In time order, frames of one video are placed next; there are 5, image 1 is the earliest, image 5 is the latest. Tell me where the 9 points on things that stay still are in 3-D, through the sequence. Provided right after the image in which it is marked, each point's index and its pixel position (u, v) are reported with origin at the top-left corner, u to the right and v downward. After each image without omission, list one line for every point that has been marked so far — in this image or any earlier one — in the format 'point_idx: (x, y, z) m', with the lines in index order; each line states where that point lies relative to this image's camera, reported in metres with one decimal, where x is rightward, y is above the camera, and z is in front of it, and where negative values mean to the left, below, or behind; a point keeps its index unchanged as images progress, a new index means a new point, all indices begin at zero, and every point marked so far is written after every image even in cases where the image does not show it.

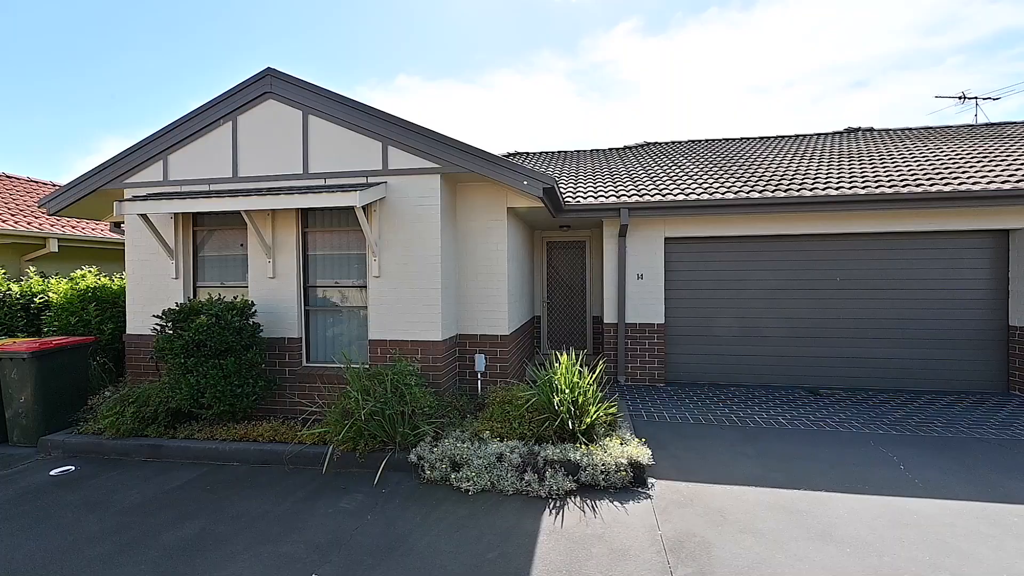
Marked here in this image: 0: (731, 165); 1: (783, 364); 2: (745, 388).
0: (+4.0, +2.3, +9.0) m
1: (+4.1, -1.2, +7.3) m
2: (+3.4, -1.5, +7.1) m
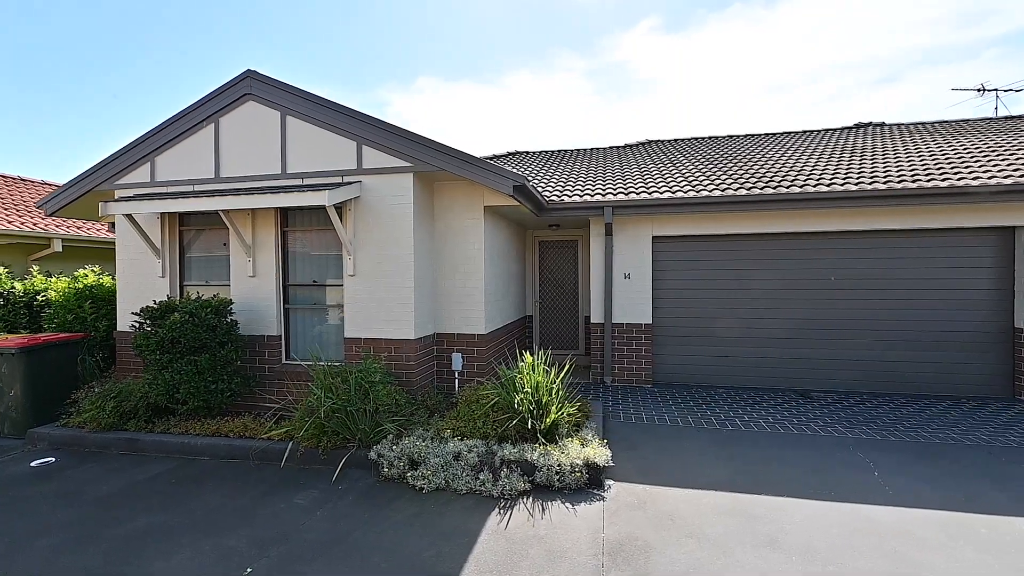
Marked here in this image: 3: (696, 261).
0: (+3.9, +2.3, +8.8) m
1: (+3.9, -1.2, +7.0) m
2: (+3.2, -1.5, +6.9) m
3: (+2.7, +0.4, +7.2) m
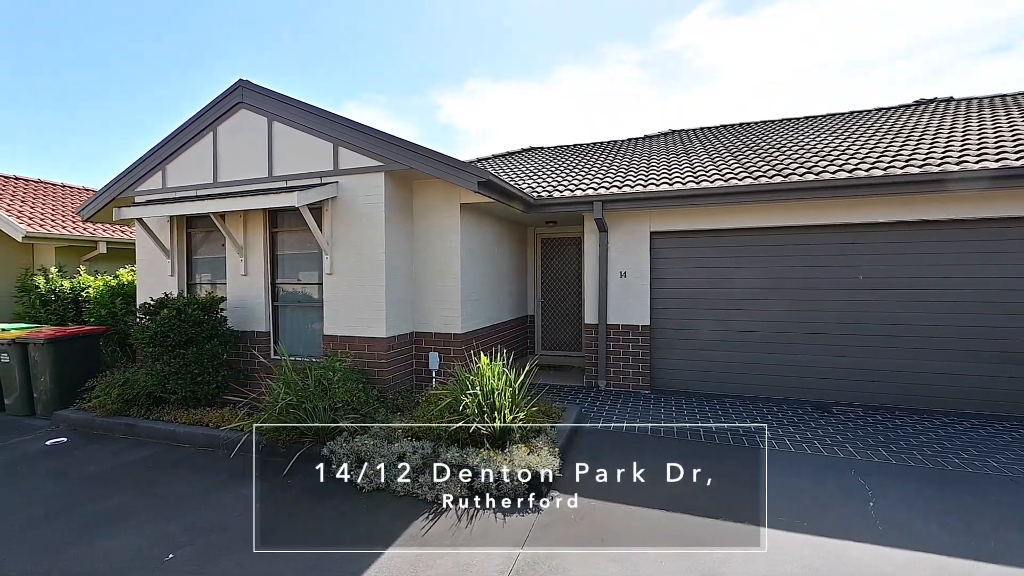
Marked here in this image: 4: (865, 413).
0: (+4.0, +2.3, +8.1) m
1: (+3.7, -1.1, +6.4) m
2: (+3.0, -1.5, +6.4) m
3: (+2.6, +0.4, +6.7) m
4: (+4.3, -1.5, +5.9) m
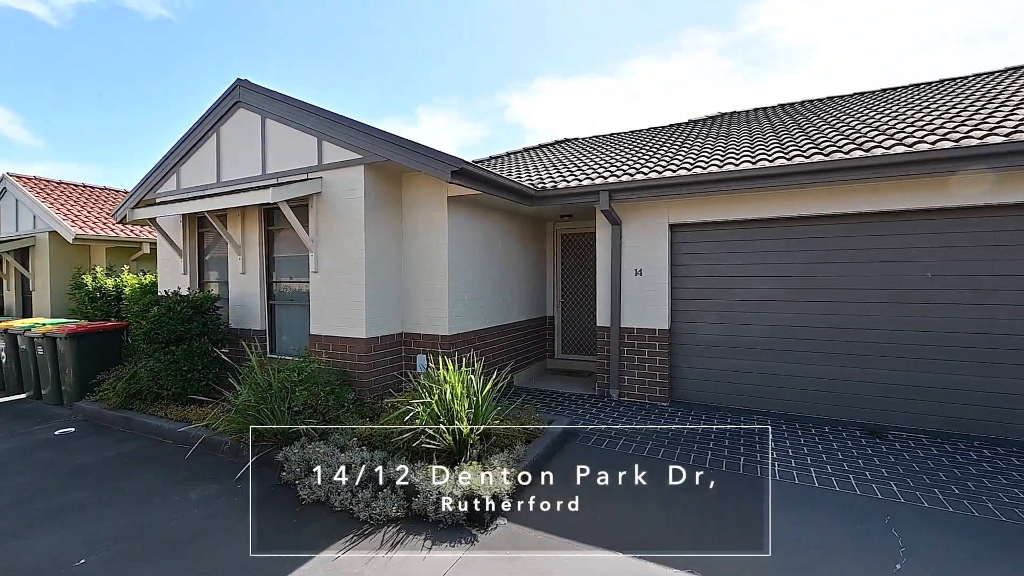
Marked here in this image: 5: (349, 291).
0: (+4.2, +2.3, +7.0) m
1: (+3.6, -1.1, +5.3) m
2: (+3.0, -1.5, +5.4) m
3: (+2.6, +0.4, +5.8) m
4: (+4.2, -1.5, +4.7) m
5: (-1.8, 0.0, +5.2) m
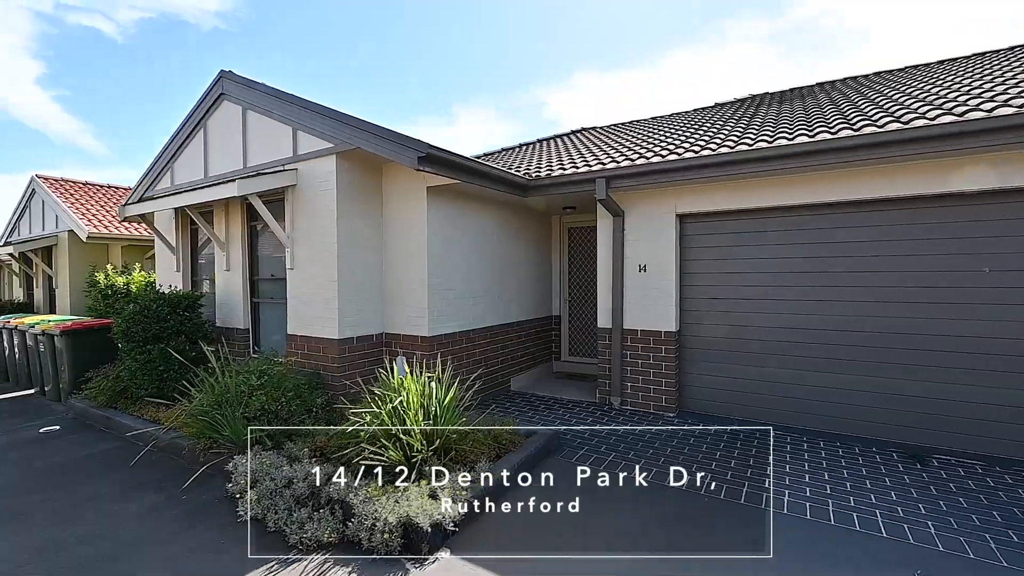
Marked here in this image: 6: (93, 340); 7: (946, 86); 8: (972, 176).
0: (+4.1, +2.3, +6.1) m
1: (+3.5, -1.1, +4.6) m
2: (+2.8, -1.4, +4.7) m
3: (+2.5, +0.4, +5.1) m
4: (+3.9, -1.5, +3.9) m
5: (-1.9, 0.0, +4.9) m
6: (-5.6, -0.7, +6.4) m
7: (+5.0, +2.3, +5.5) m
8: (+3.9, +0.9, +4.1) m
